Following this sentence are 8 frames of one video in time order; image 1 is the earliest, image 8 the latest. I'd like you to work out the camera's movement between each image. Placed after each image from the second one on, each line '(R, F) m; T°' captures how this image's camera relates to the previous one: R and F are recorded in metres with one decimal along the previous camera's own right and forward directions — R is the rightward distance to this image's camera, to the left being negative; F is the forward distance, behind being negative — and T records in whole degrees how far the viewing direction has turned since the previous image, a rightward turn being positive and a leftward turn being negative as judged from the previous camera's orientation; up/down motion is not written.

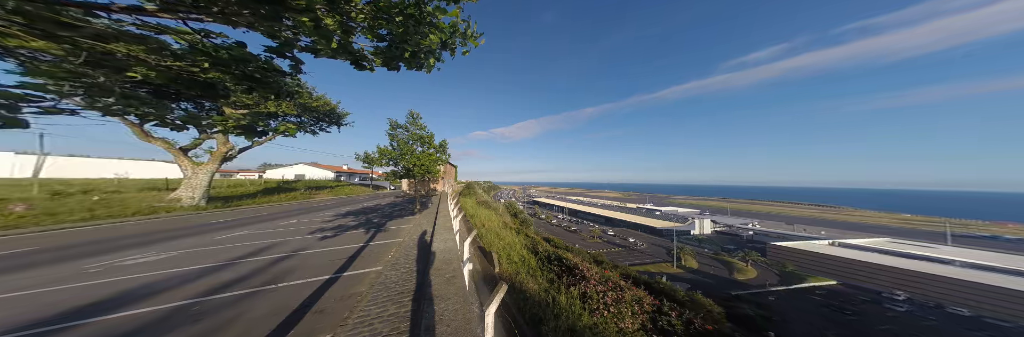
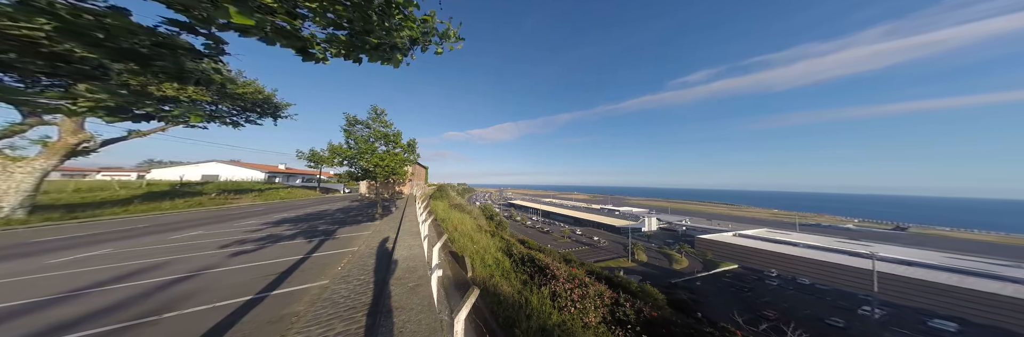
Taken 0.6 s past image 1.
(0.0, 0.0) m; +9°
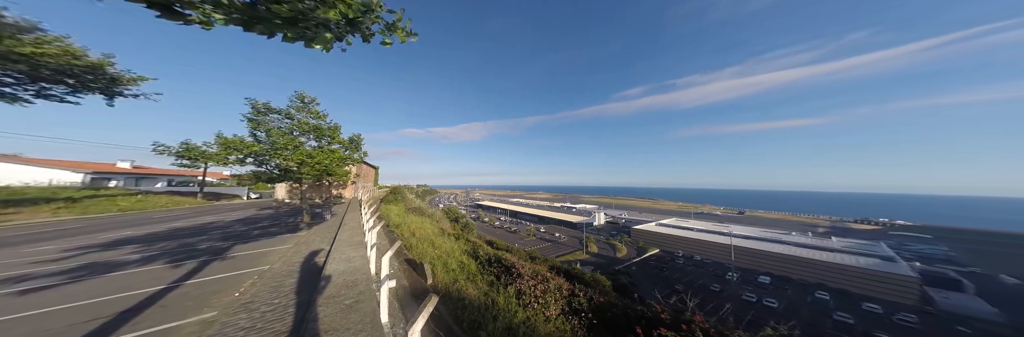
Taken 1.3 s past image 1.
(0.0, 0.0) m; +11°
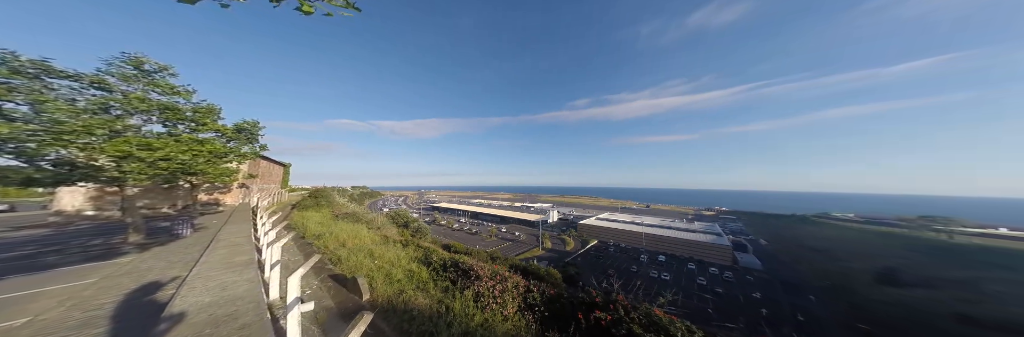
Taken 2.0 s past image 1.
(+0.1, +0.1) m; +11°
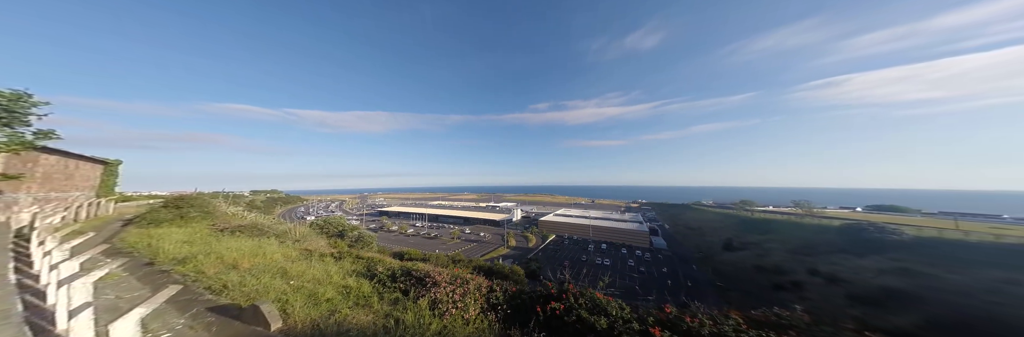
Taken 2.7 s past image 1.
(+0.2, +0.1) m; +10°
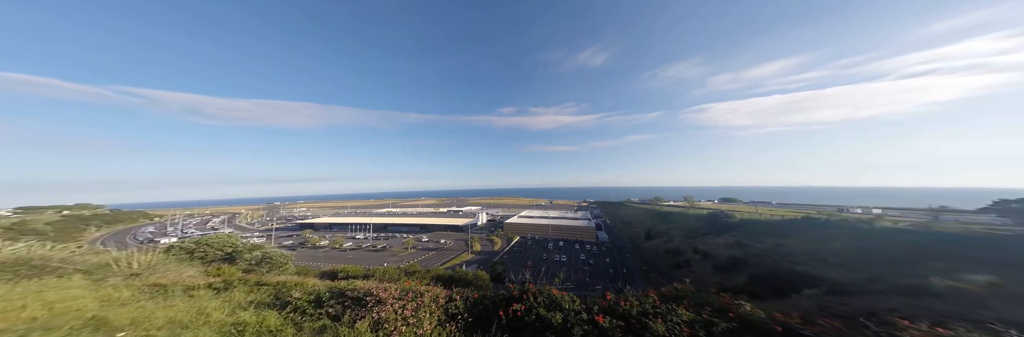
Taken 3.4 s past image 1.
(-0.4, -1.6) m; +10°
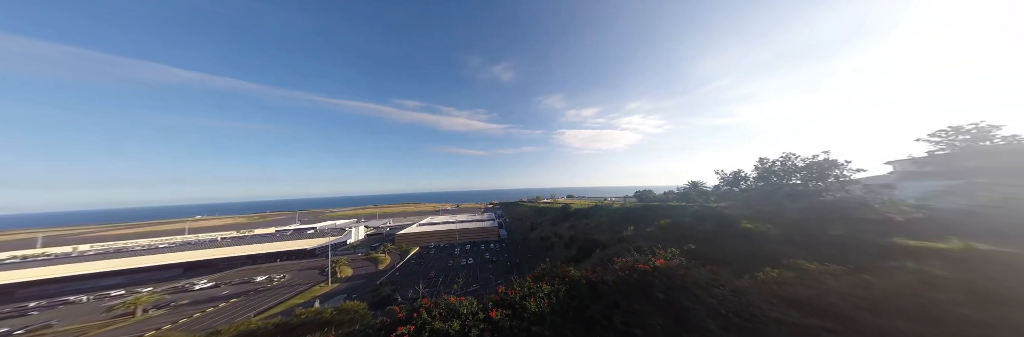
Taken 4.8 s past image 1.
(-4.0, -2.1) m; +28°
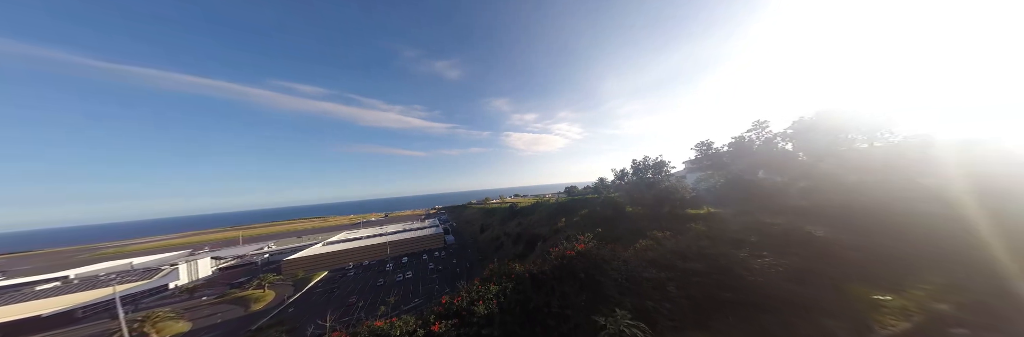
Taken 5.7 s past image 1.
(-5.5, +1.6) m; +19°
